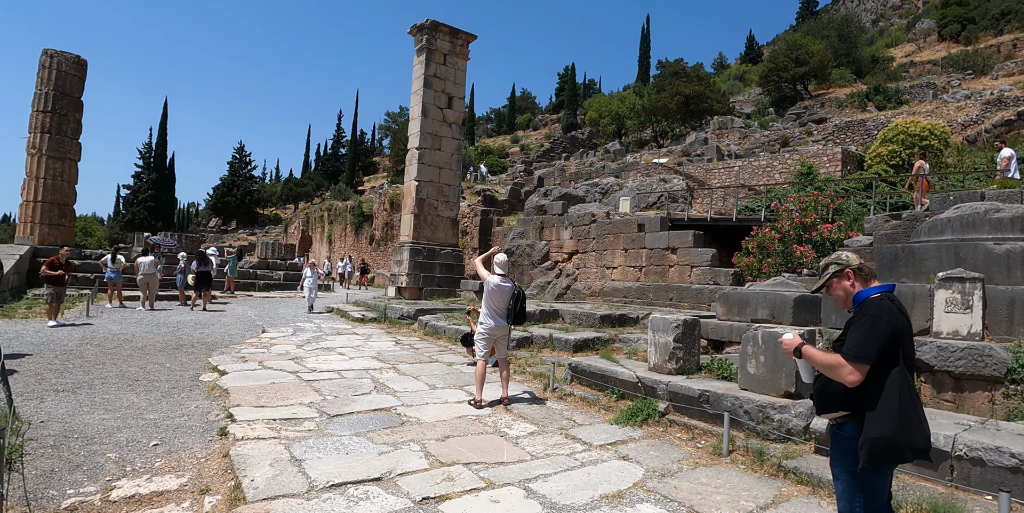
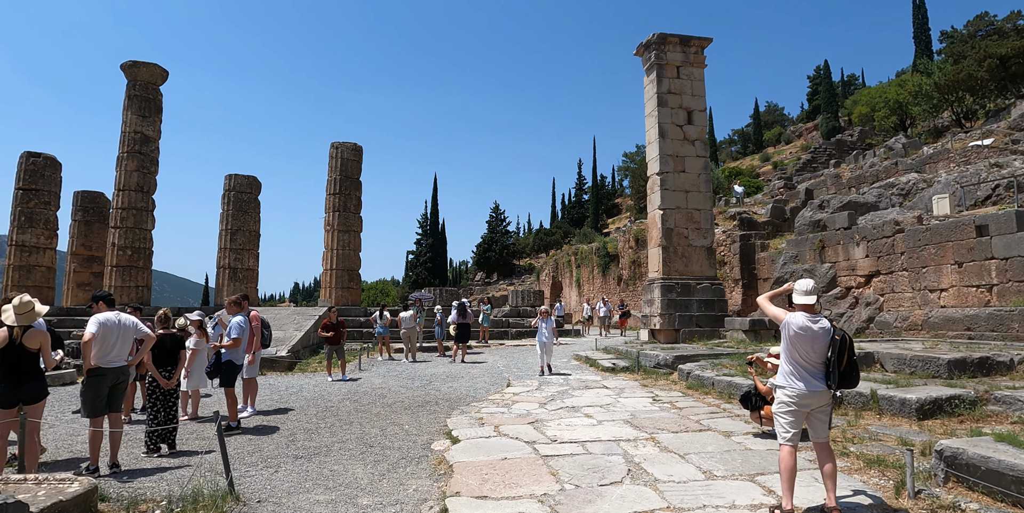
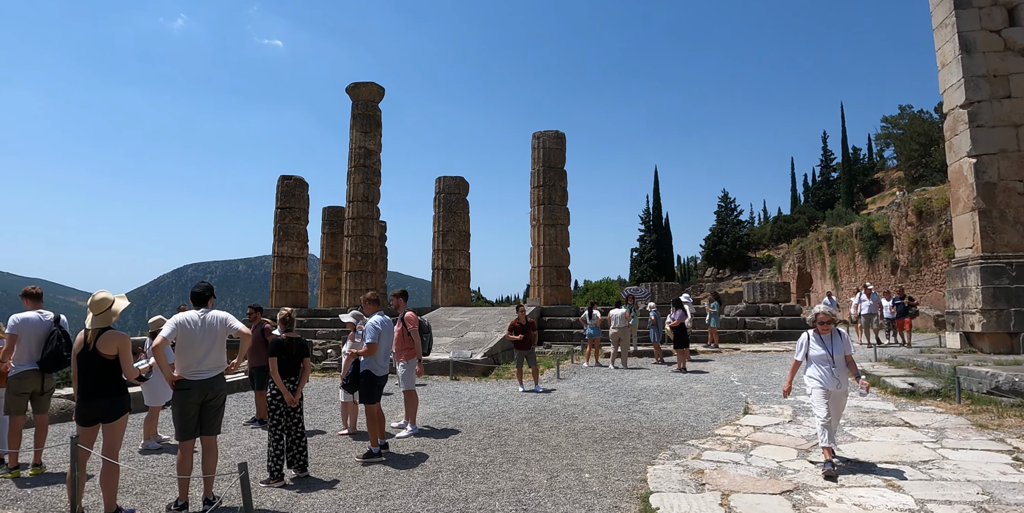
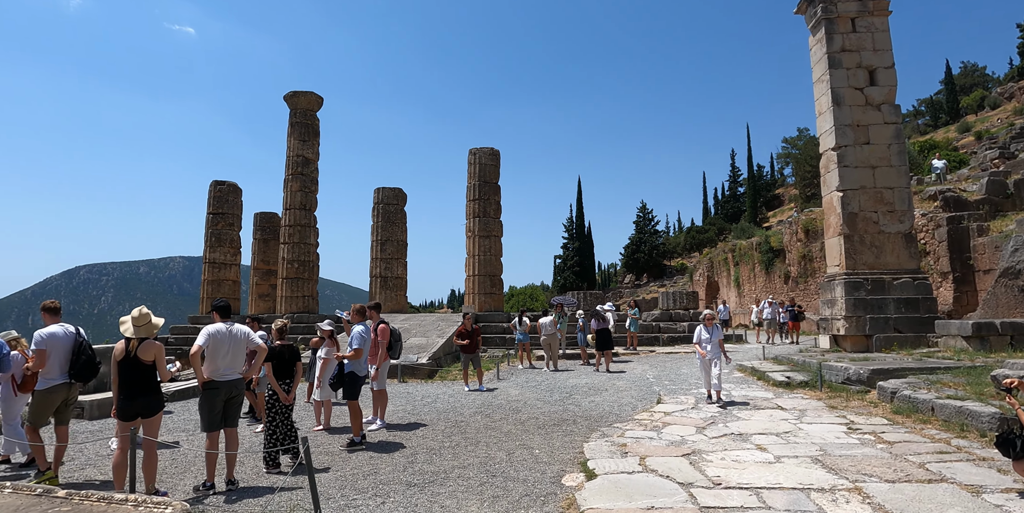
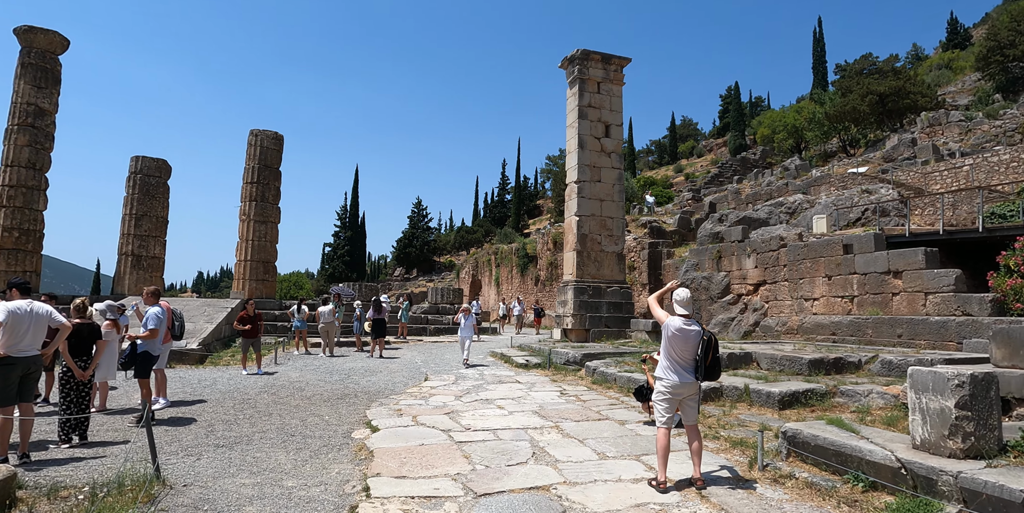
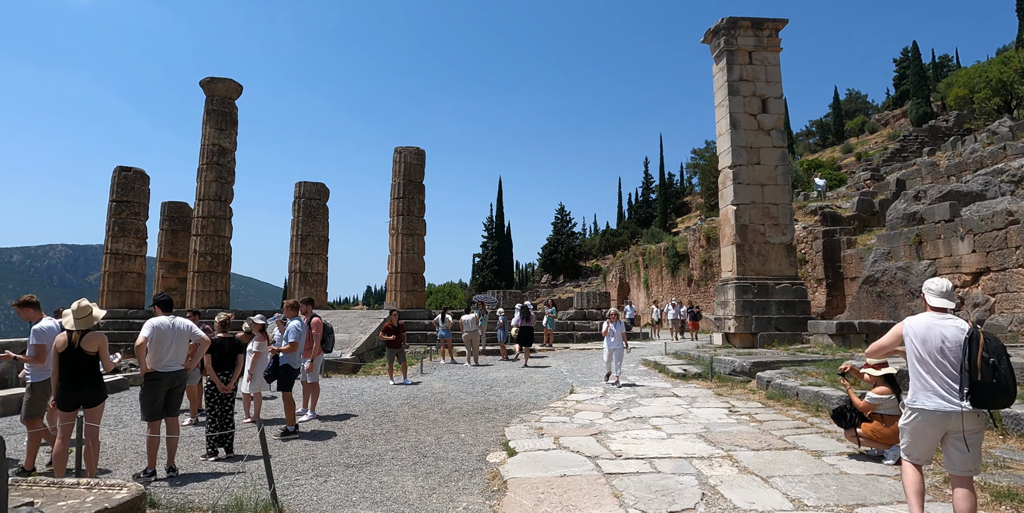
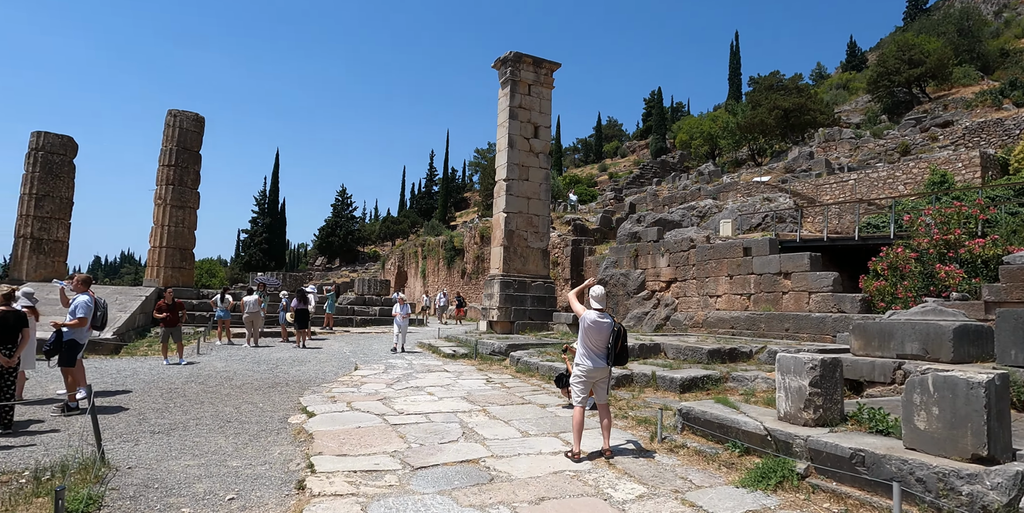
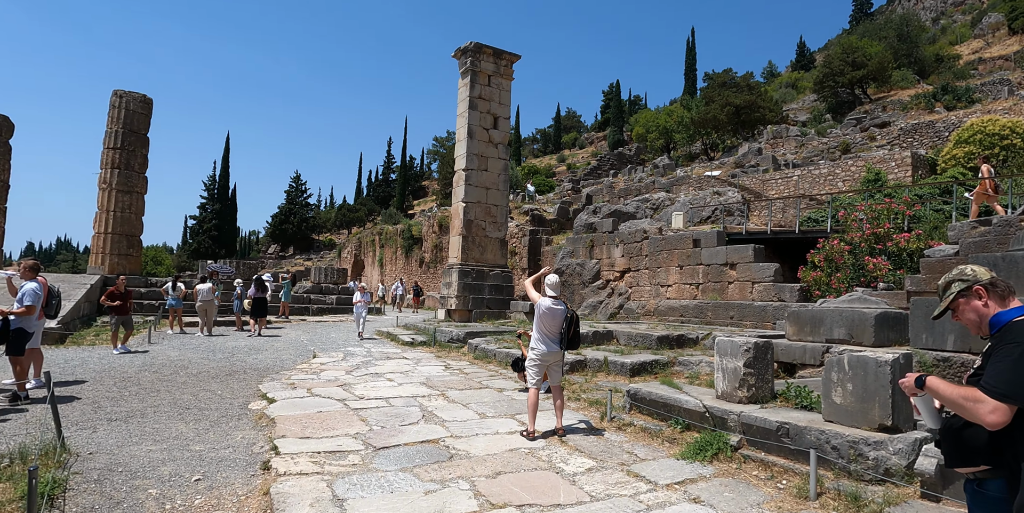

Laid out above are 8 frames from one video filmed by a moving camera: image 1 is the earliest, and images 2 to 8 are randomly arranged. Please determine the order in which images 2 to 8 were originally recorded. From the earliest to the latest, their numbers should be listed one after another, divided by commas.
8, 7, 5, 2, 6, 4, 3
